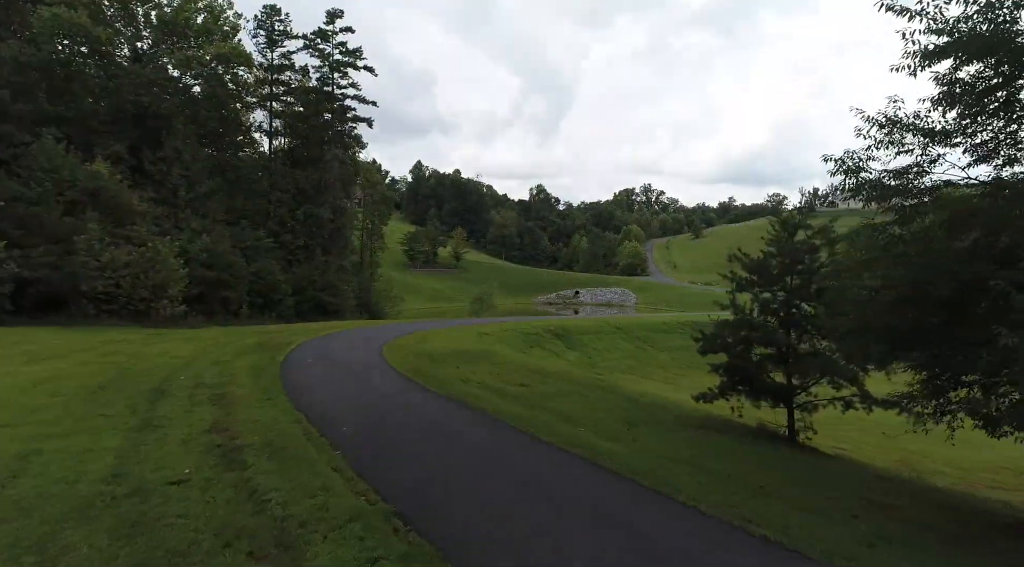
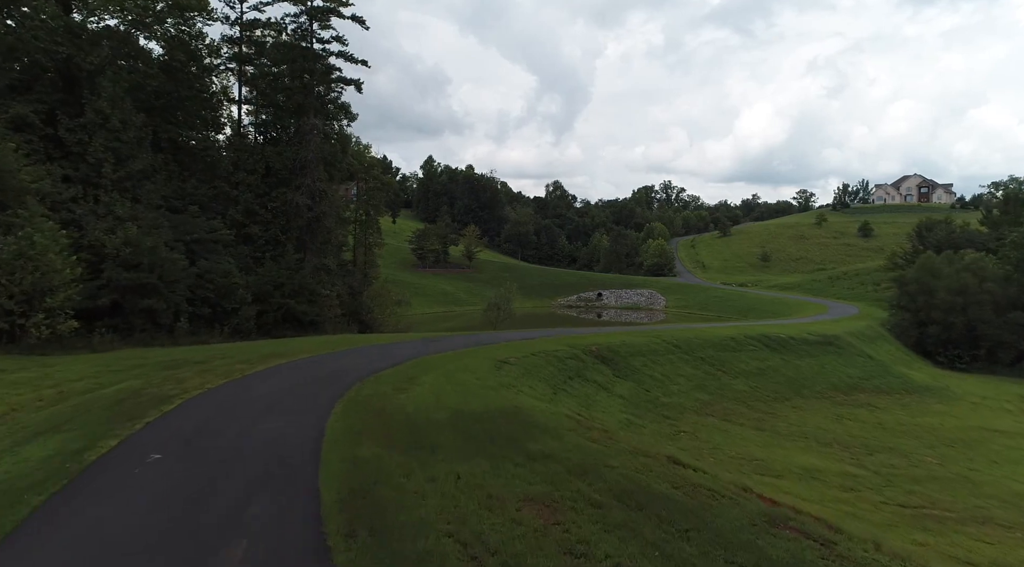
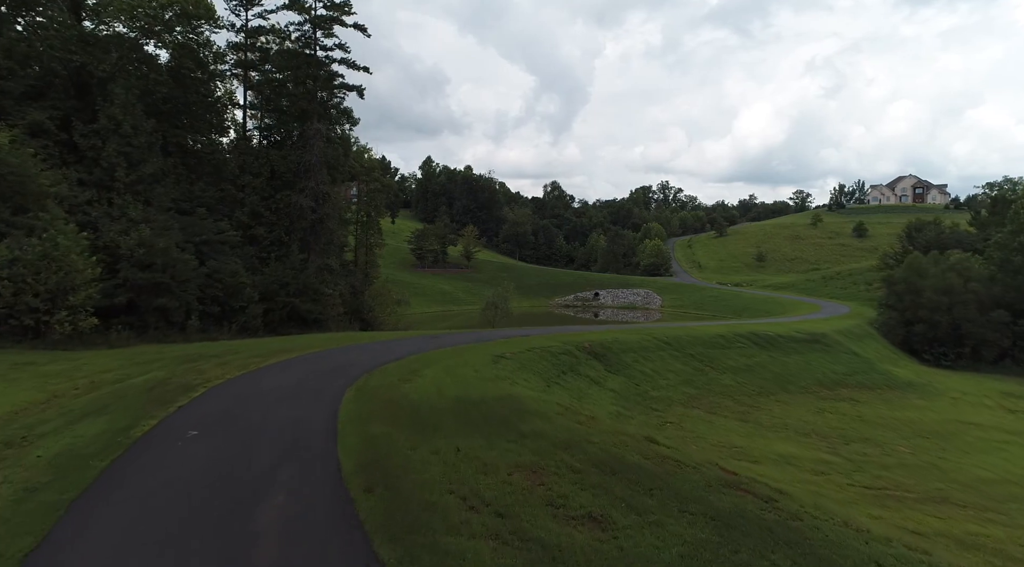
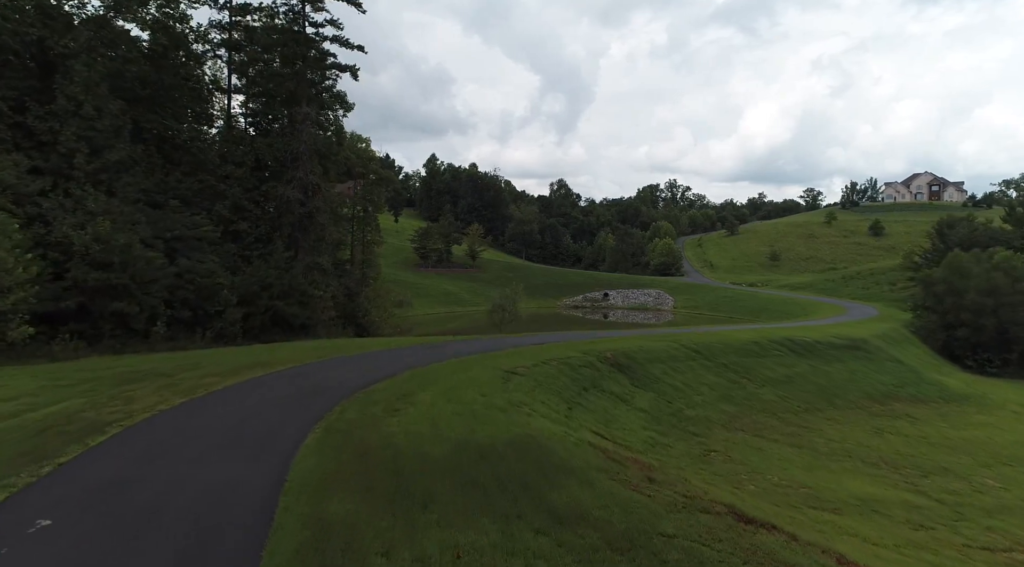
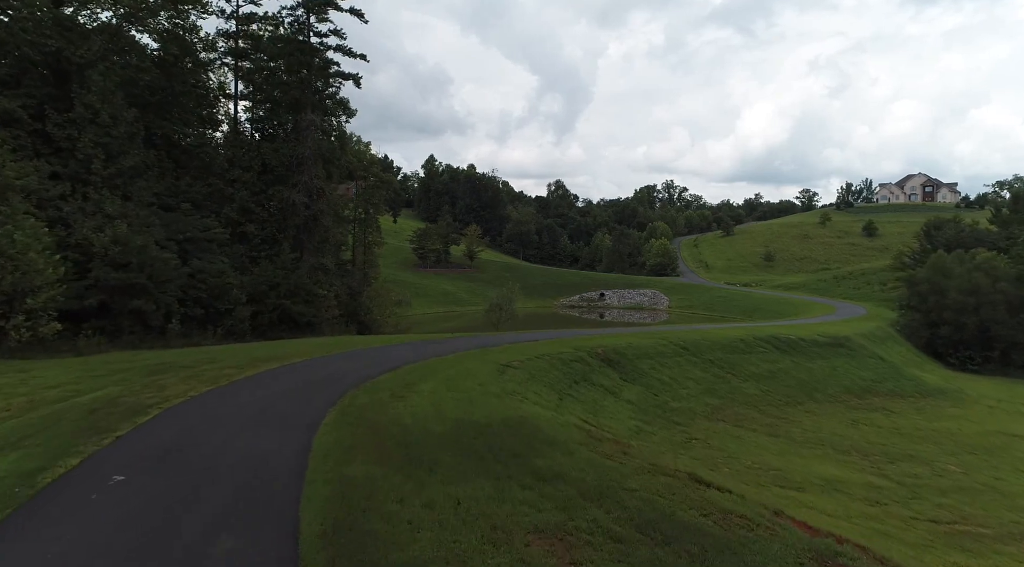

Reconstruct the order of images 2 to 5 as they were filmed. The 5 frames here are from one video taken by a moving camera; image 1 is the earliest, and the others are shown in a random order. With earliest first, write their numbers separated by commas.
3, 2, 5, 4
